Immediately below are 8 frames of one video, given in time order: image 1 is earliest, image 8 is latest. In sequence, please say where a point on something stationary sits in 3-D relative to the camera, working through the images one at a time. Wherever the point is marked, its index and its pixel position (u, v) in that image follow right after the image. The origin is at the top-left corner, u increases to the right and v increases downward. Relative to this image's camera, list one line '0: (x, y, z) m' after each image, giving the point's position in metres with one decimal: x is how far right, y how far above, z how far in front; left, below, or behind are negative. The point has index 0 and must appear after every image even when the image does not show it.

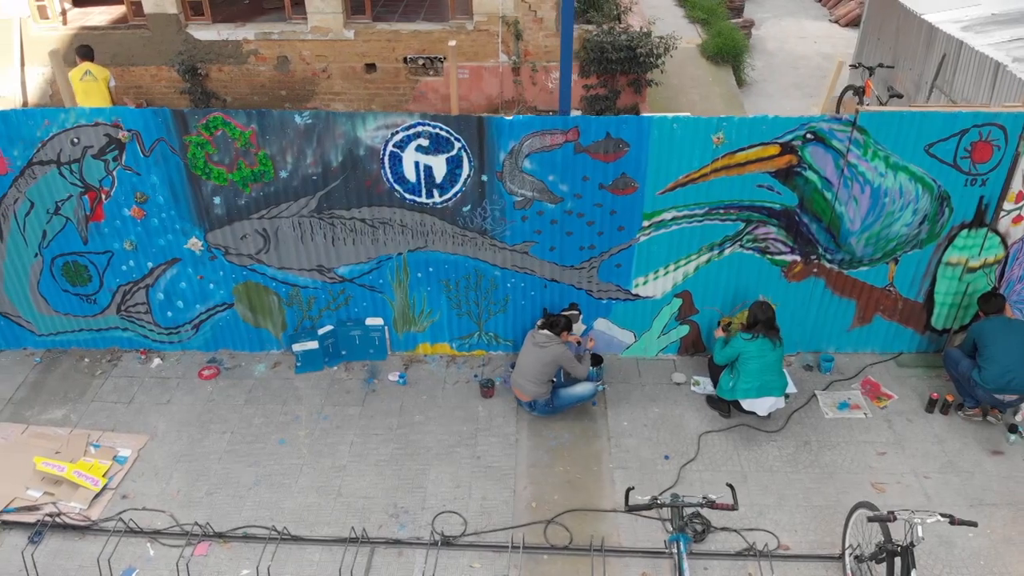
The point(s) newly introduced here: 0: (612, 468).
0: (+0.9, -1.5, +5.8) m
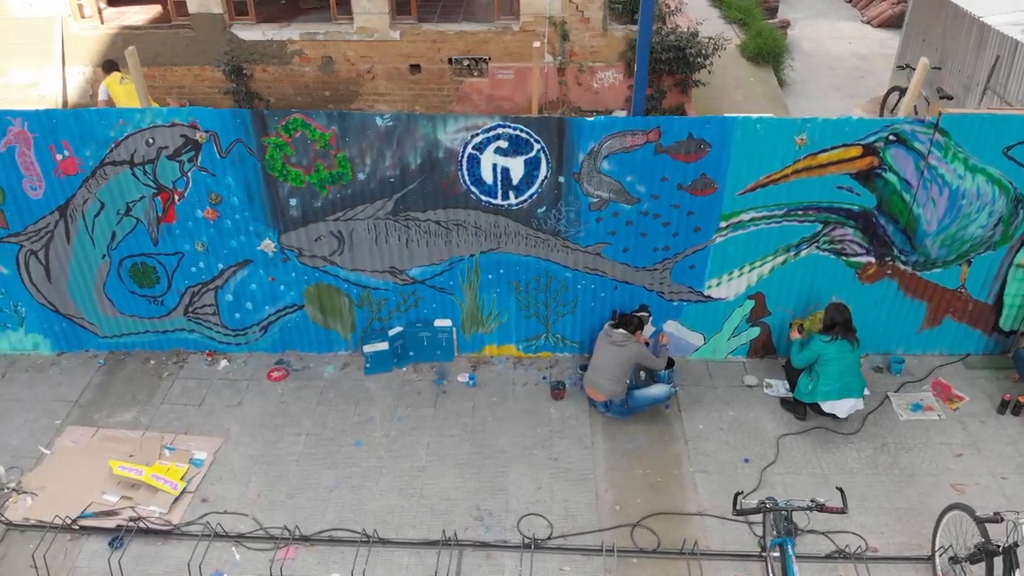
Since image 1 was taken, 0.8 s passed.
0: (+1.5, -1.6, +5.8) m
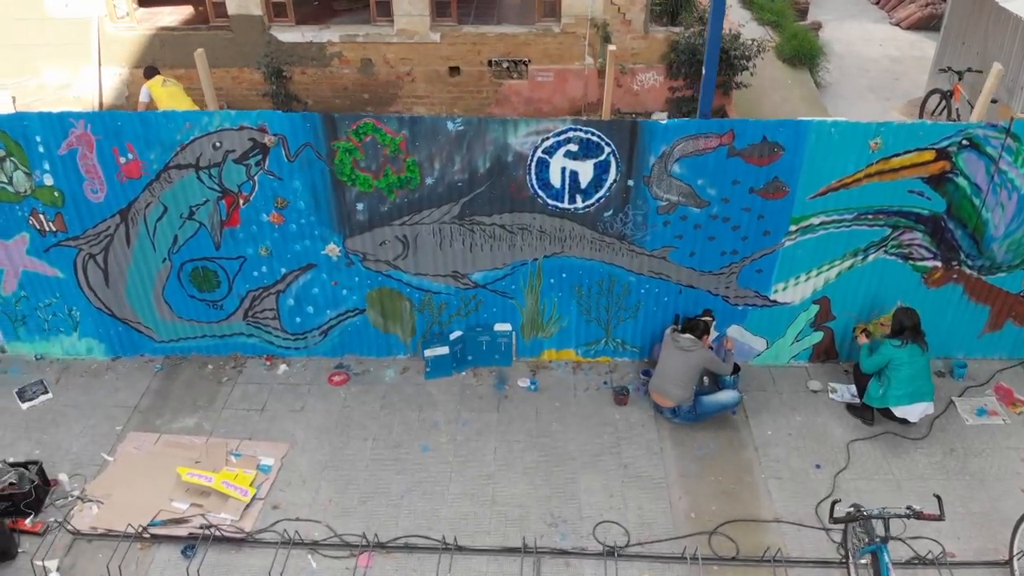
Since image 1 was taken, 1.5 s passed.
0: (+2.1, -1.6, +5.7) m
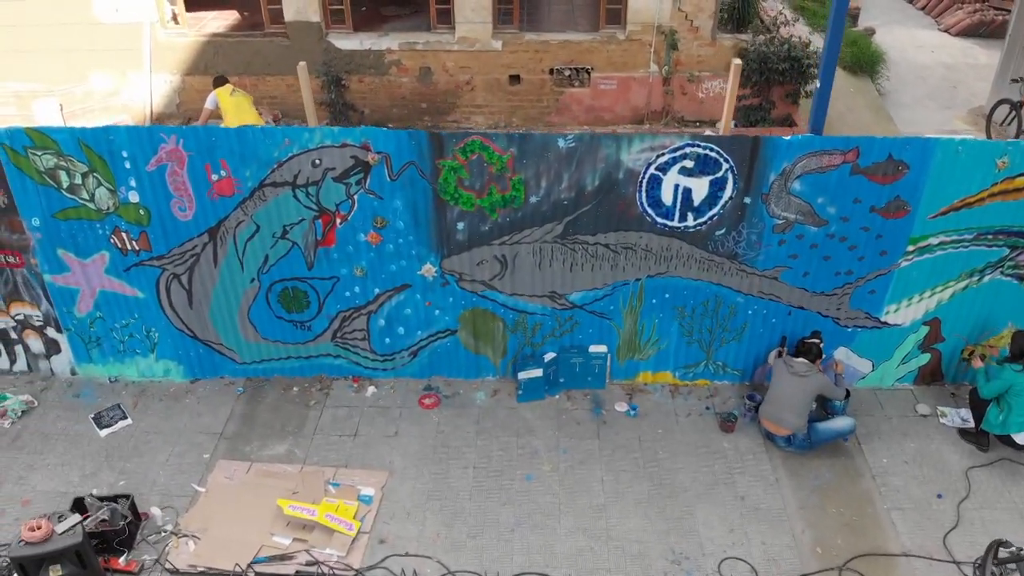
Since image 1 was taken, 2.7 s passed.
0: (+3.0, -1.8, +5.5) m
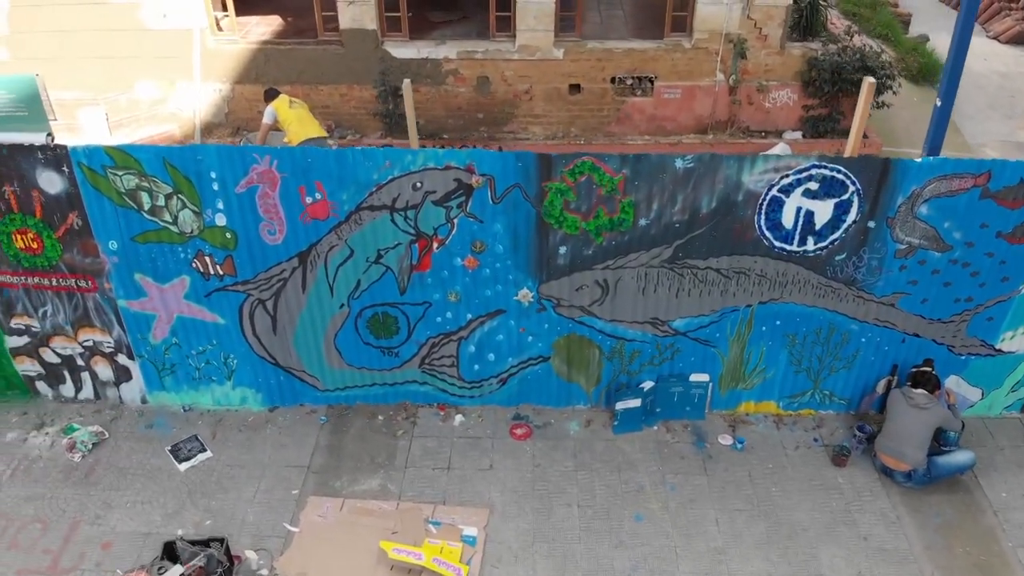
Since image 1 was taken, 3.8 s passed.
0: (+3.9, -2.0, +5.3) m
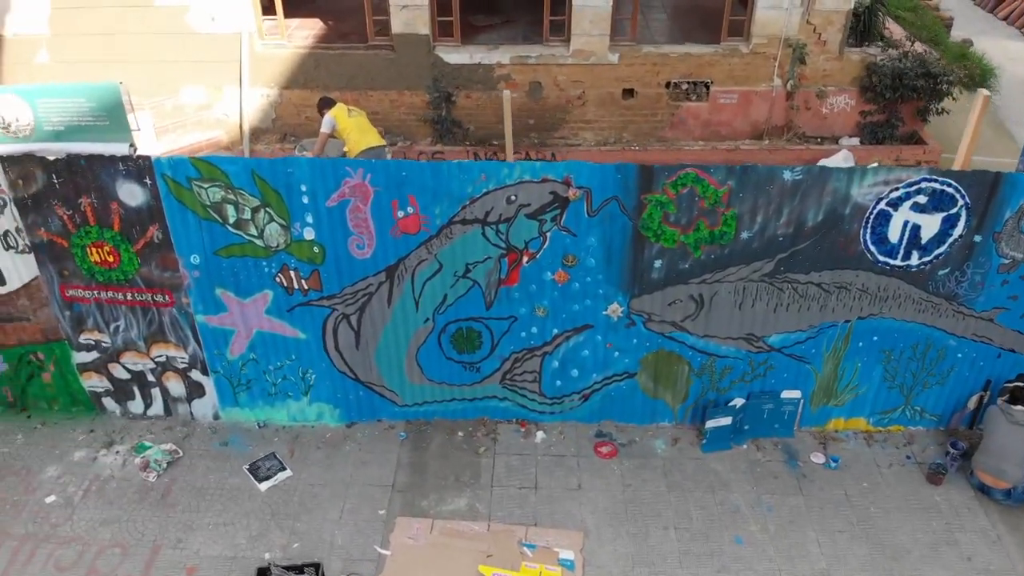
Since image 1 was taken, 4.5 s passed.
0: (+4.7, -2.1, +5.2) m
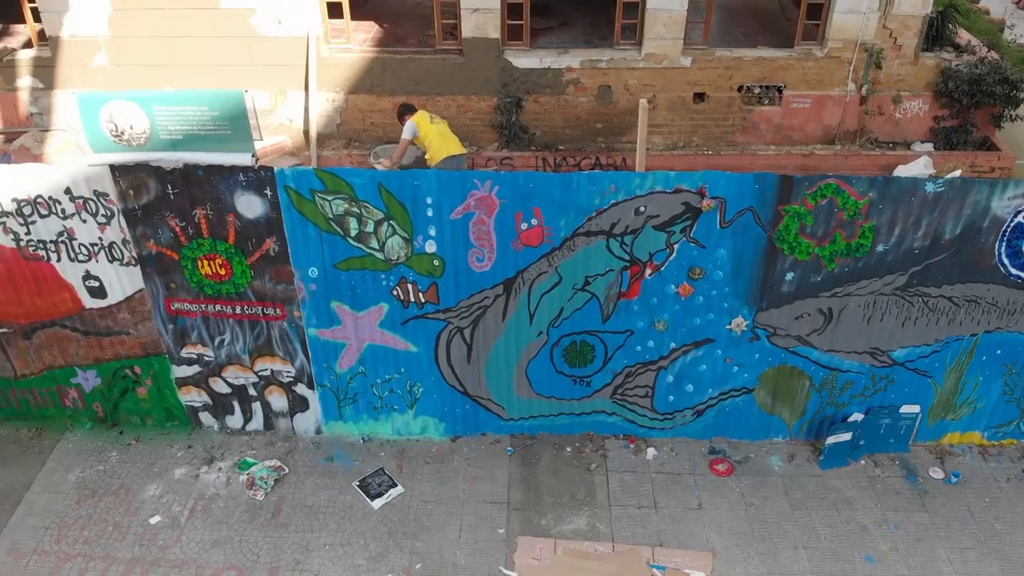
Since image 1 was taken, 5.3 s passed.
0: (+5.6, -2.2, +5.1) m
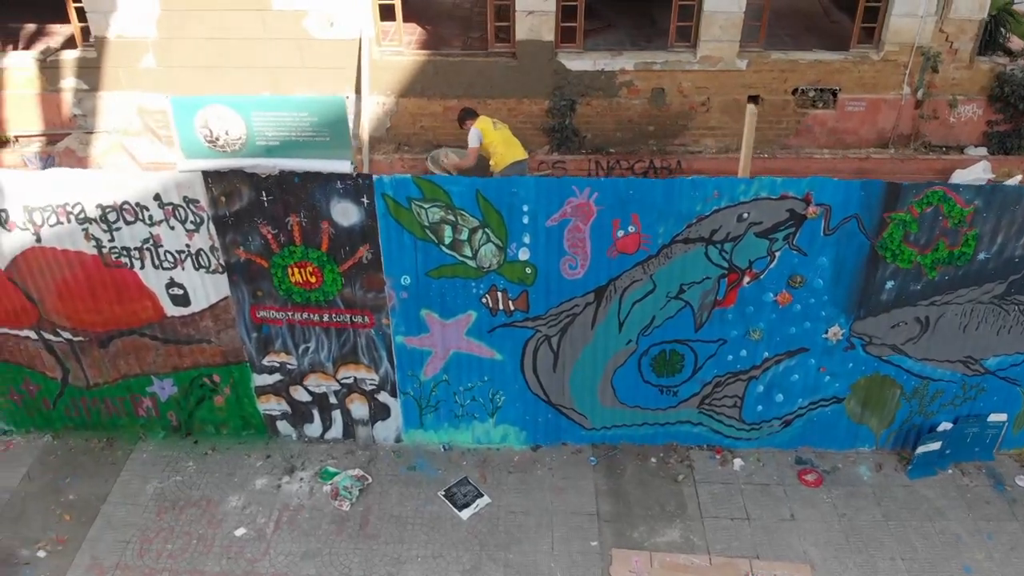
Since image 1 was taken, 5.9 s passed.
0: (+6.3, -2.3, +5.1) m
